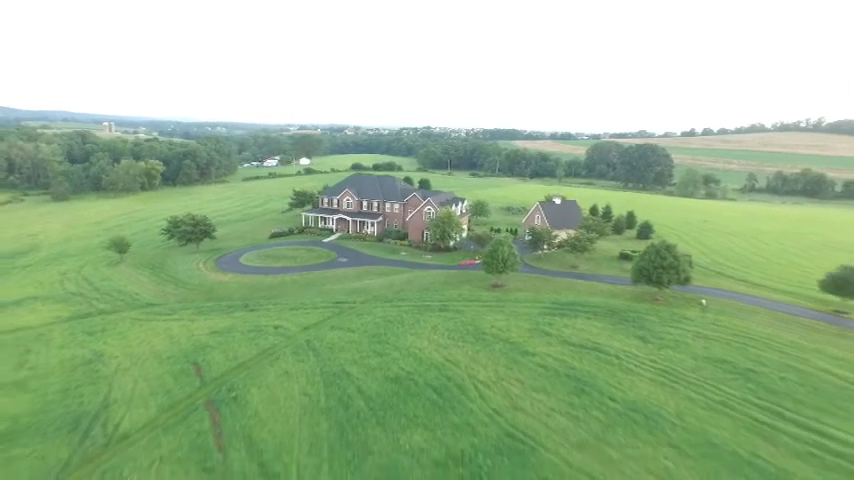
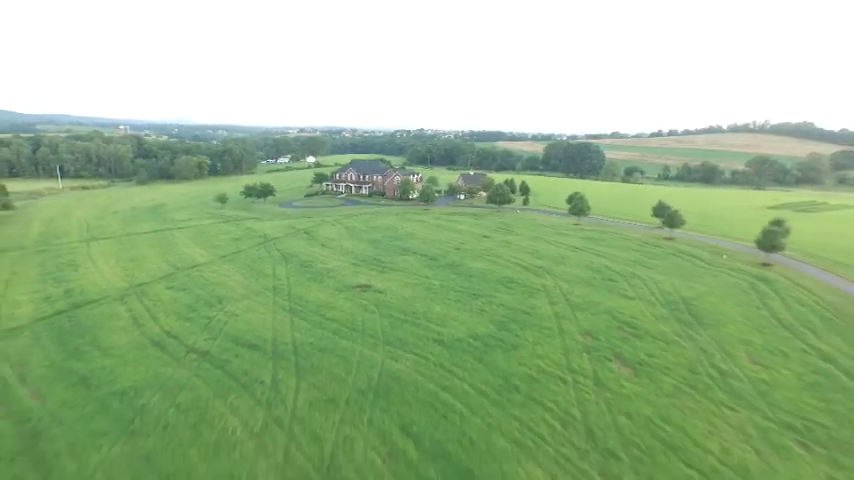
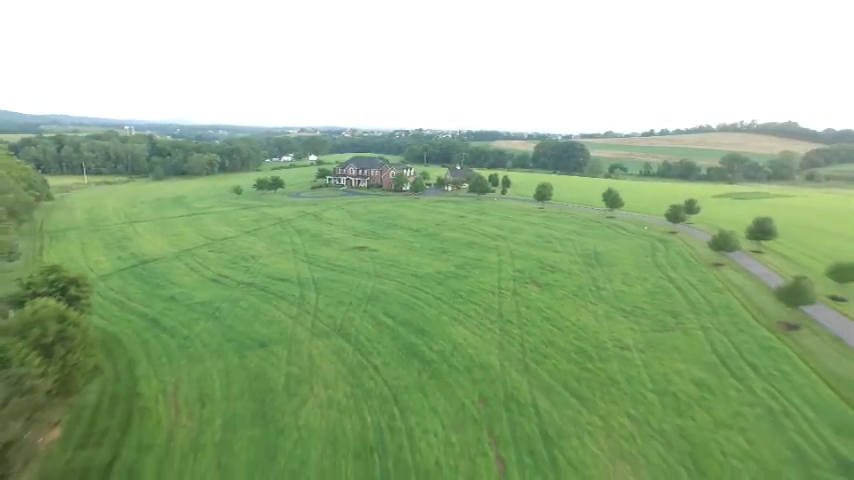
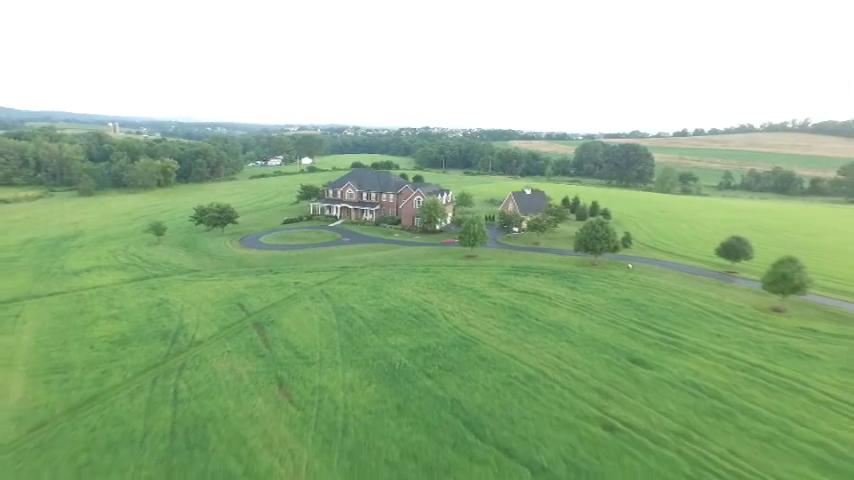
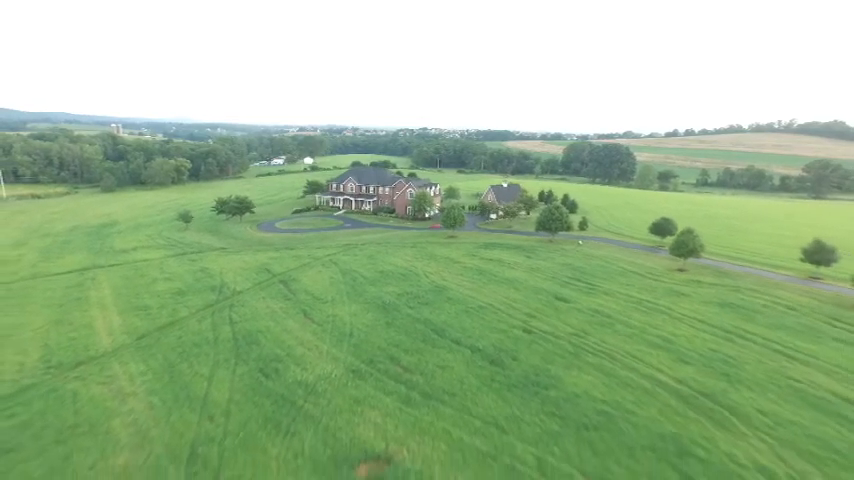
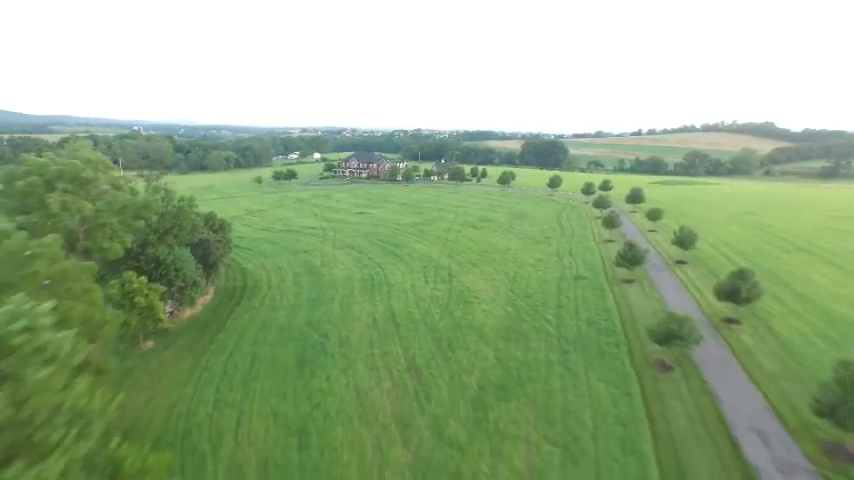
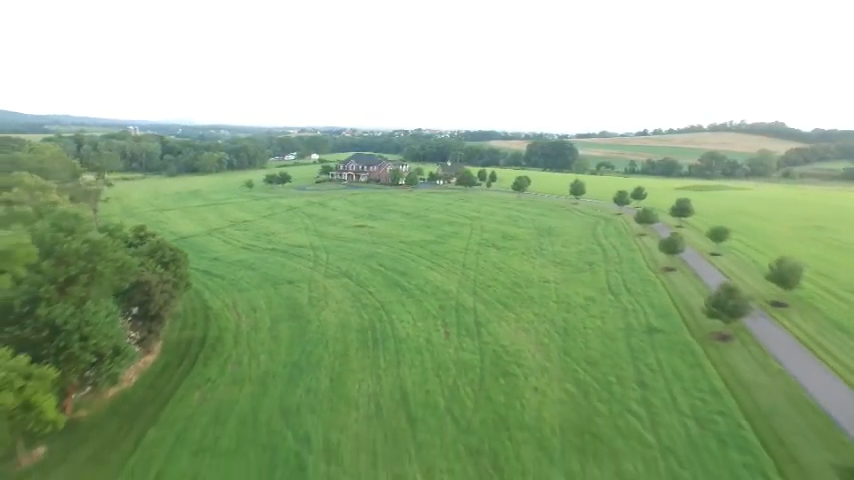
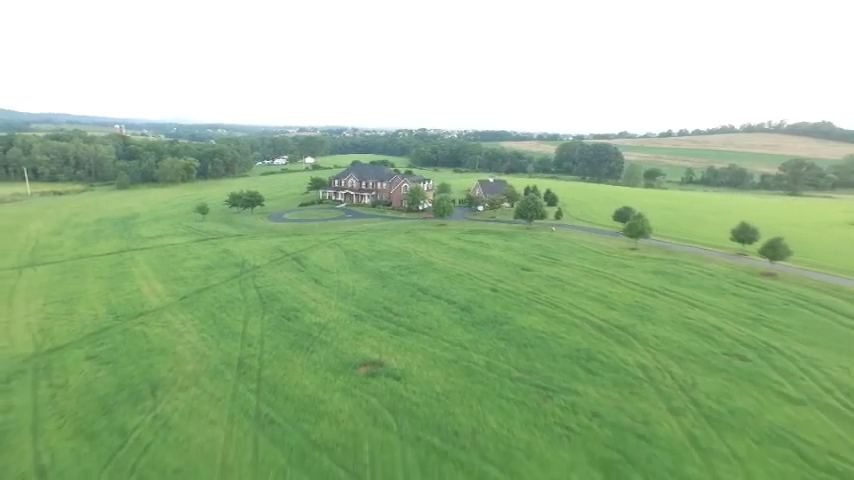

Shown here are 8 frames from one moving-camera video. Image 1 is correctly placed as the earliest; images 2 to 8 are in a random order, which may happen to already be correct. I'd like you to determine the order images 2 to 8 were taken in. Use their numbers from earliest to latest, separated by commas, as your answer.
4, 5, 8, 2, 3, 7, 6
